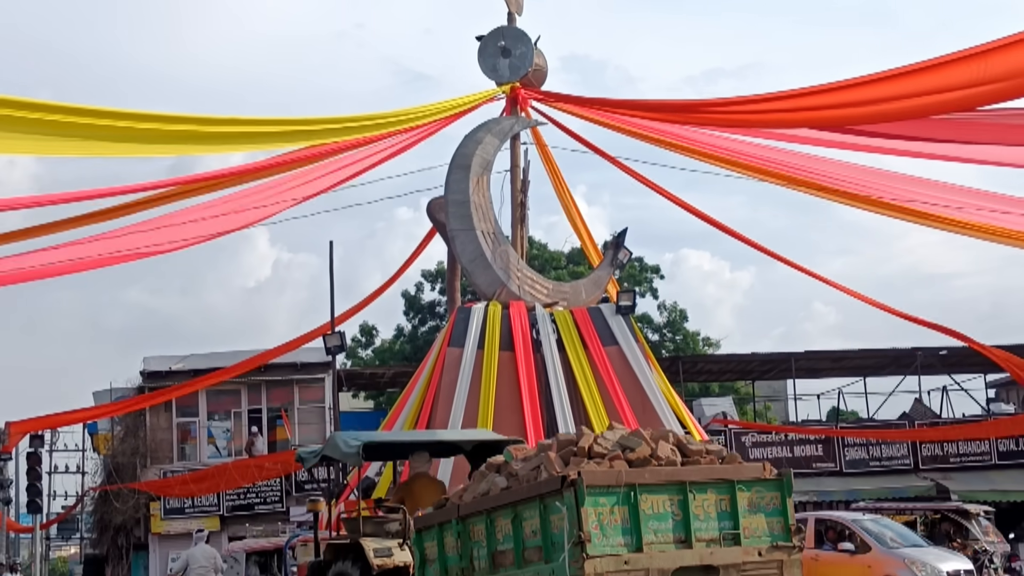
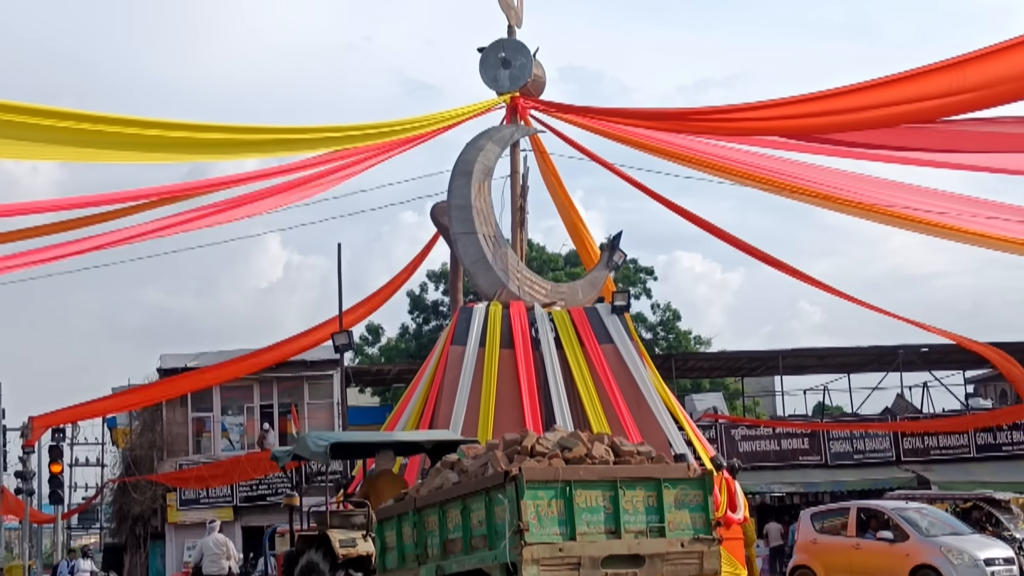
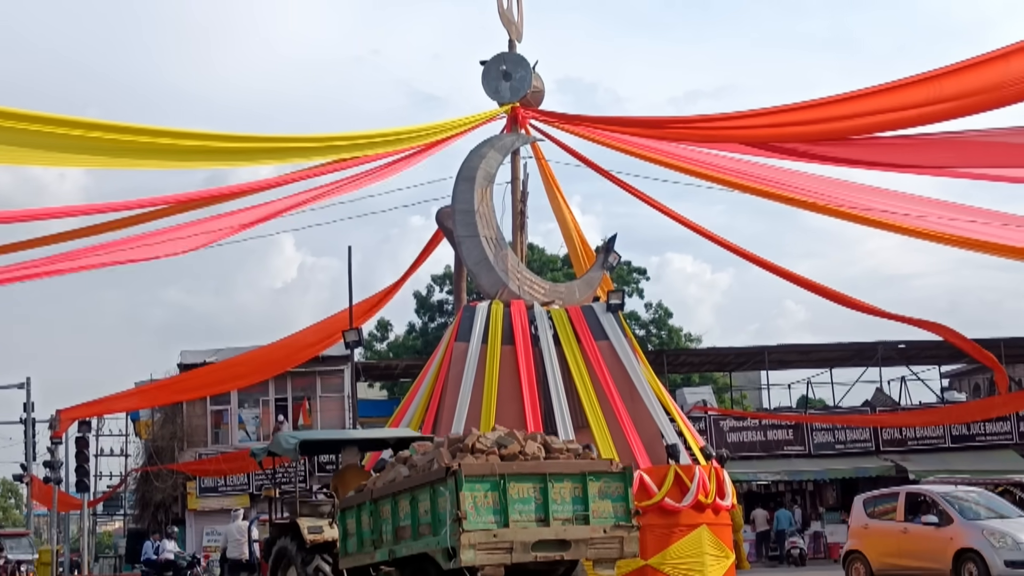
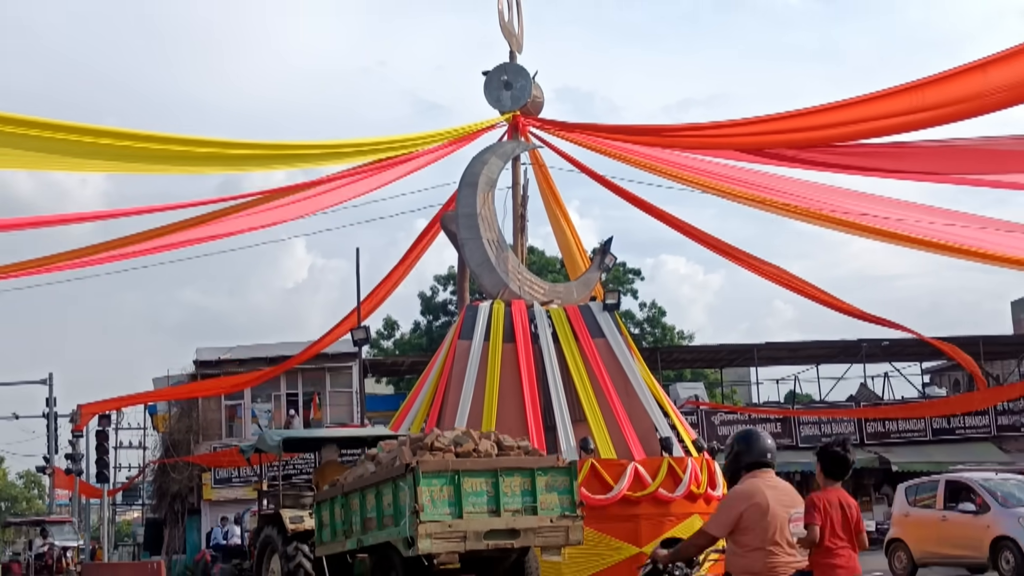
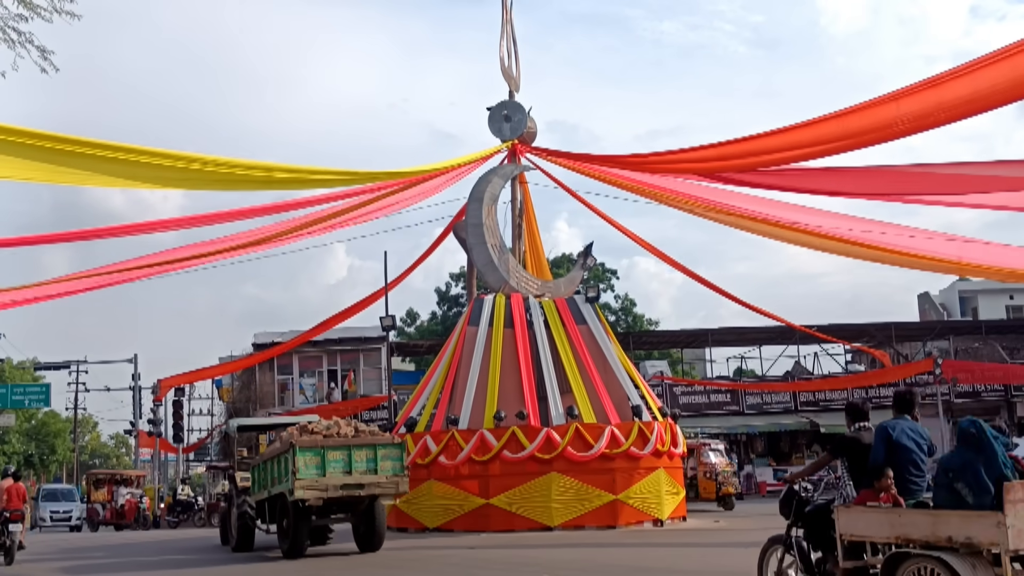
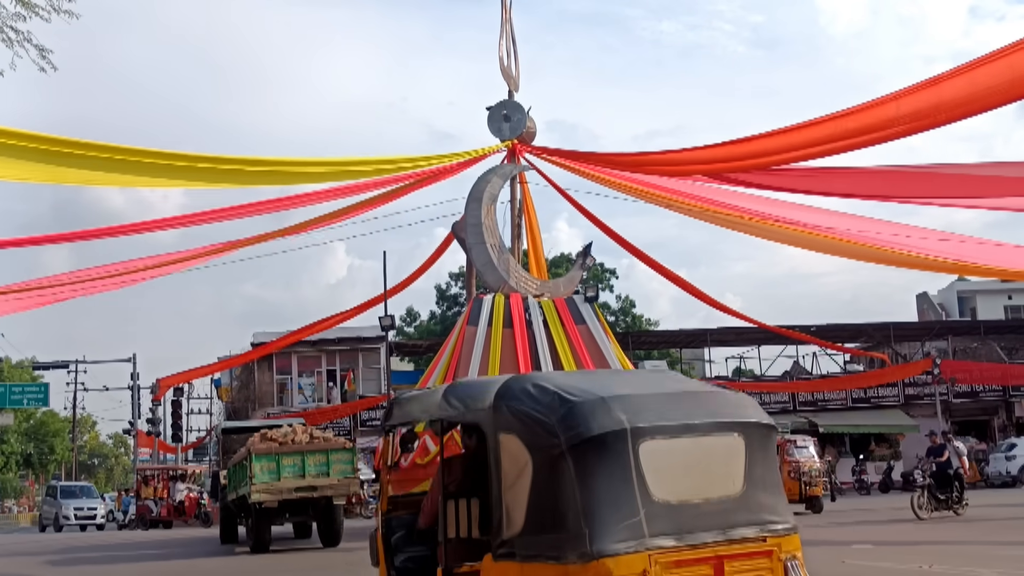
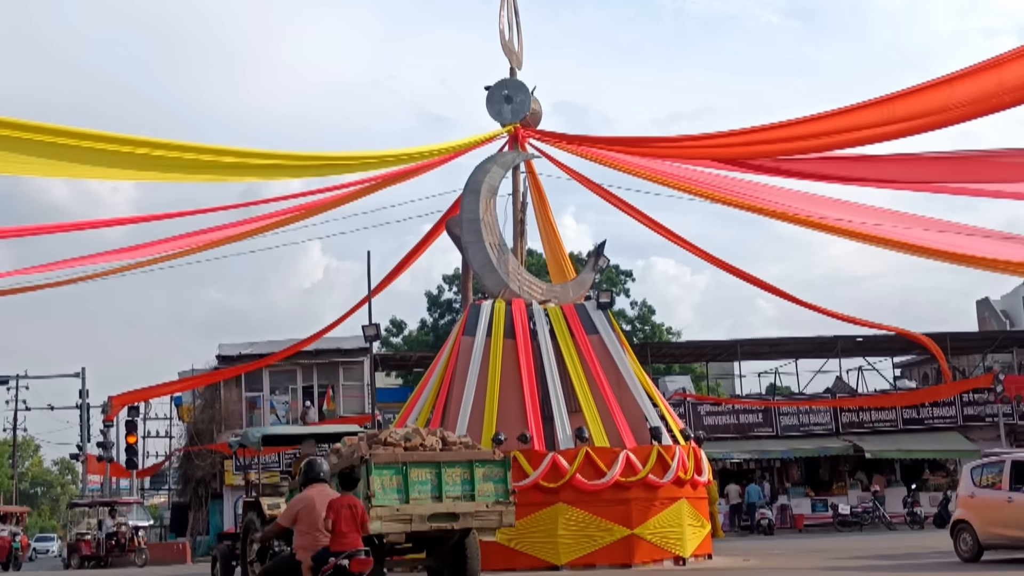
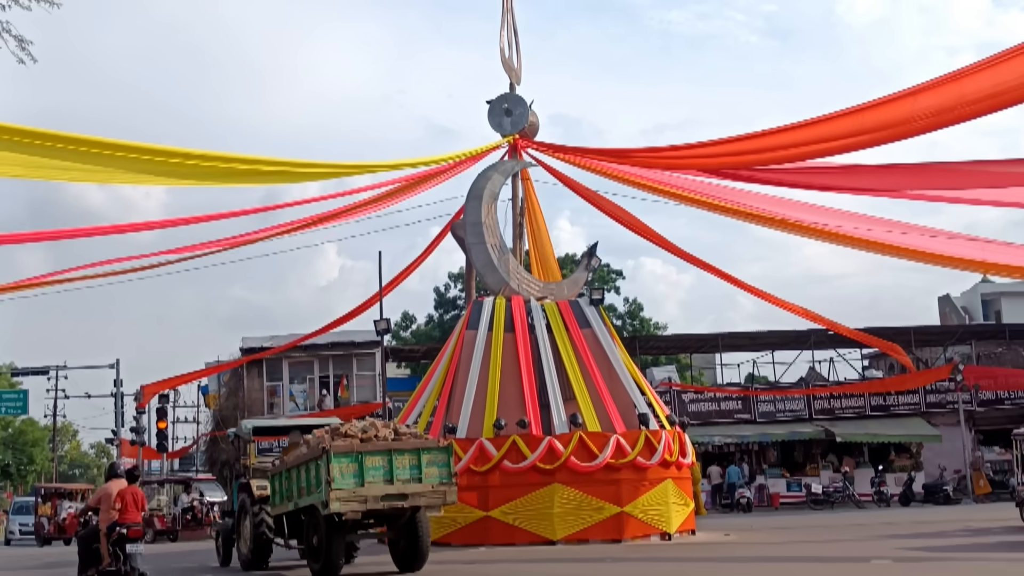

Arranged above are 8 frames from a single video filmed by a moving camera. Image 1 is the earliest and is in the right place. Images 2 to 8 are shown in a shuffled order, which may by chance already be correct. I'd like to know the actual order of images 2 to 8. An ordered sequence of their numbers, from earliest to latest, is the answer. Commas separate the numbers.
2, 3, 4, 7, 8, 5, 6
